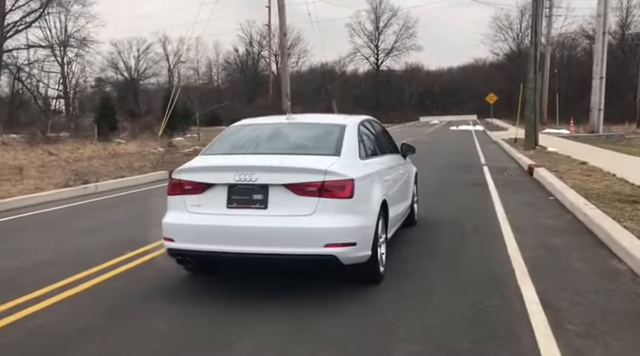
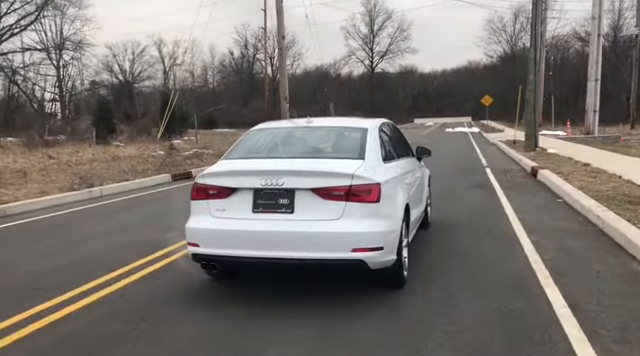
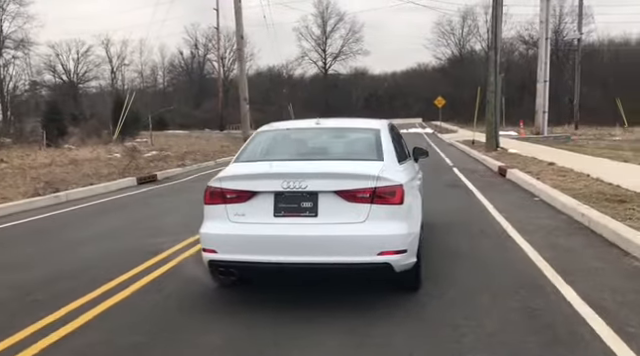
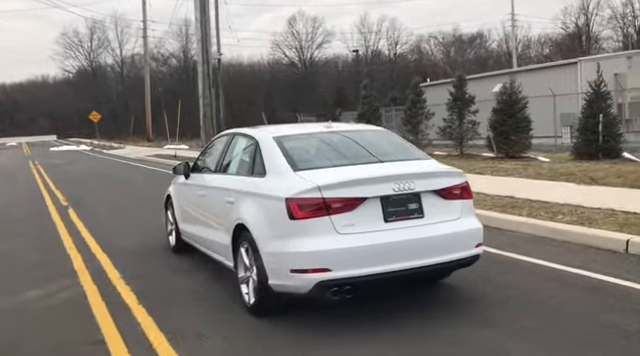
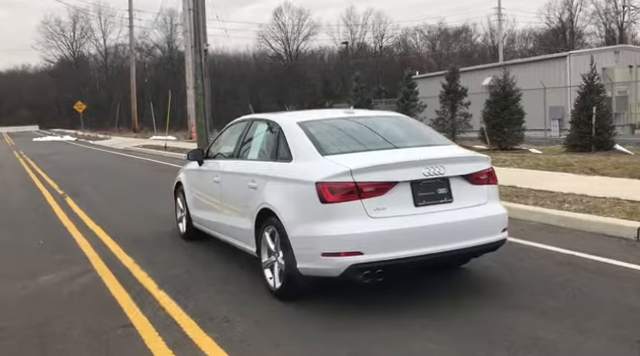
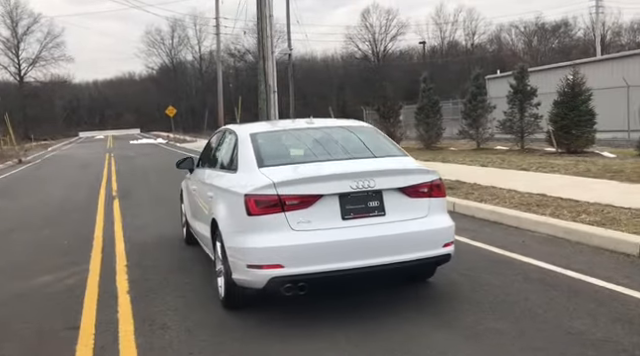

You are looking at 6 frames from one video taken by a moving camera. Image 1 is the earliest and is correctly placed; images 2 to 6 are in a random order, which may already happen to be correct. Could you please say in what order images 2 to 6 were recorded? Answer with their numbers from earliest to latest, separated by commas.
2, 3, 6, 4, 5
